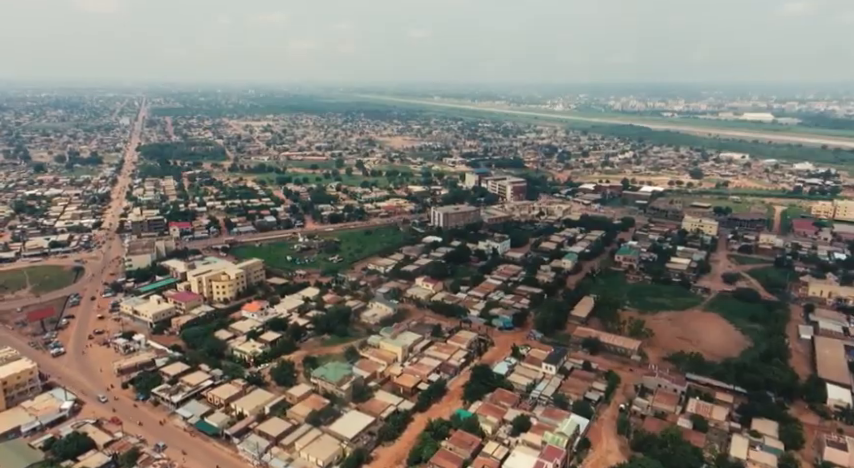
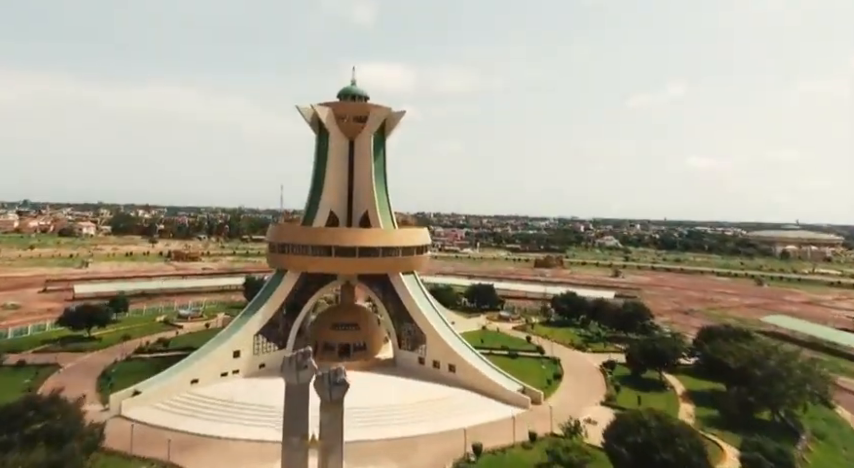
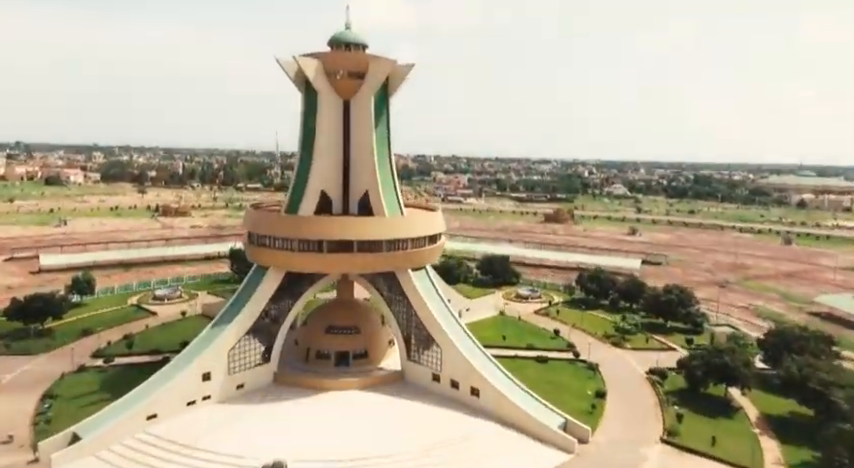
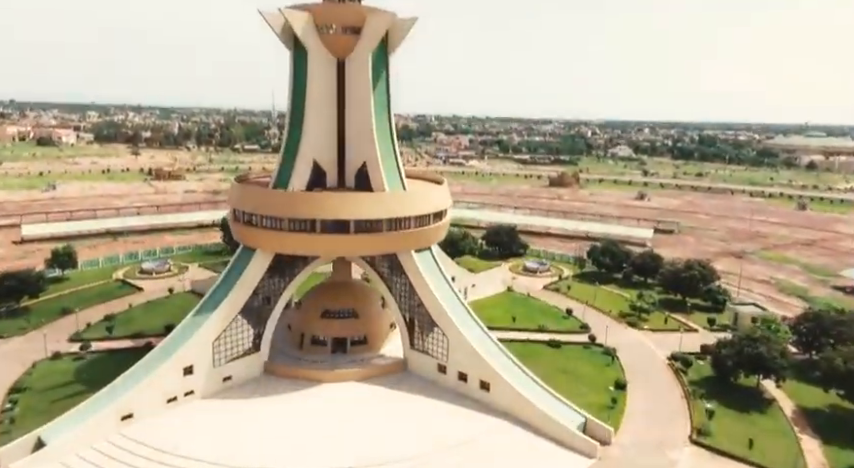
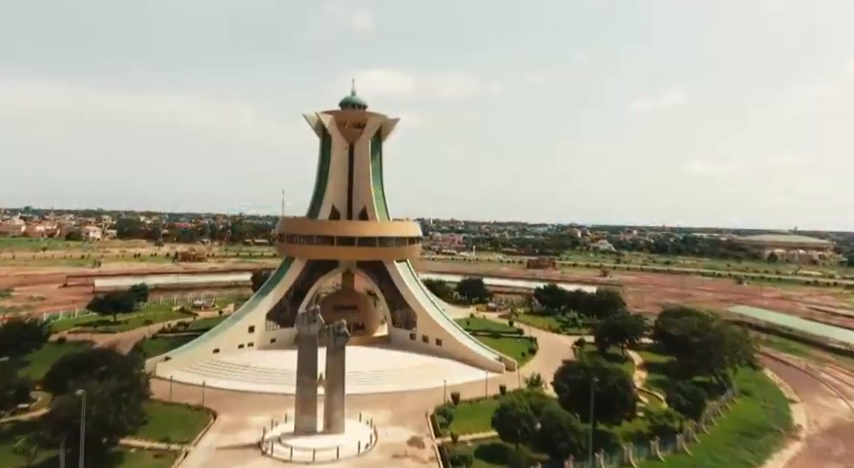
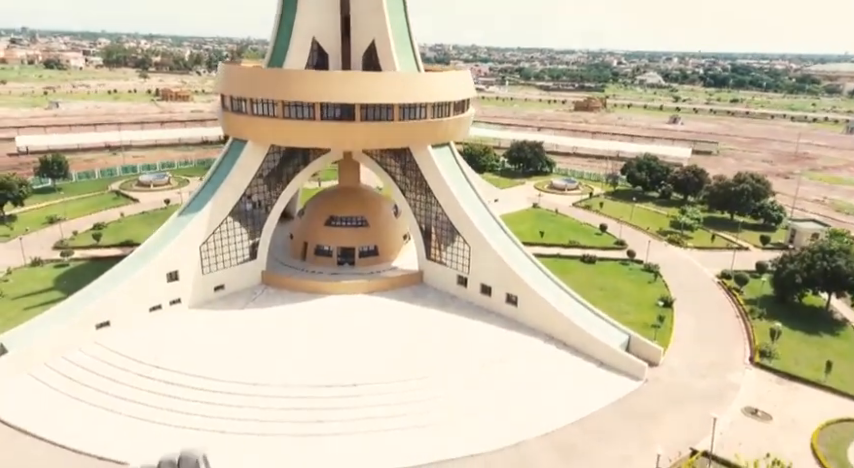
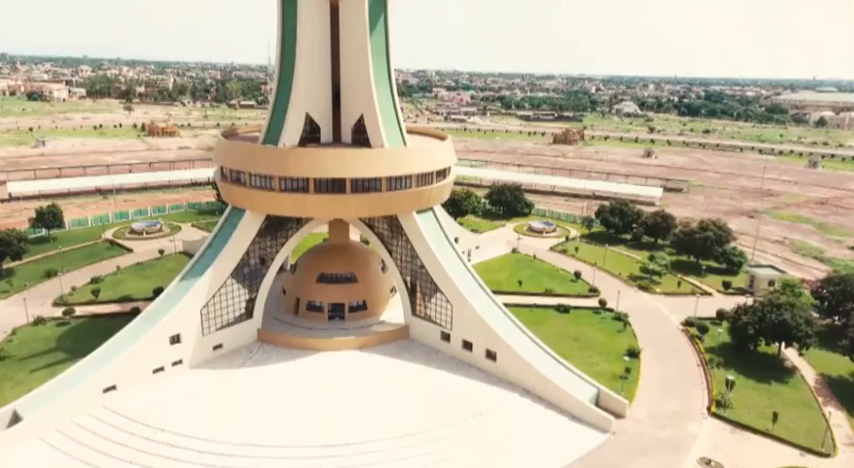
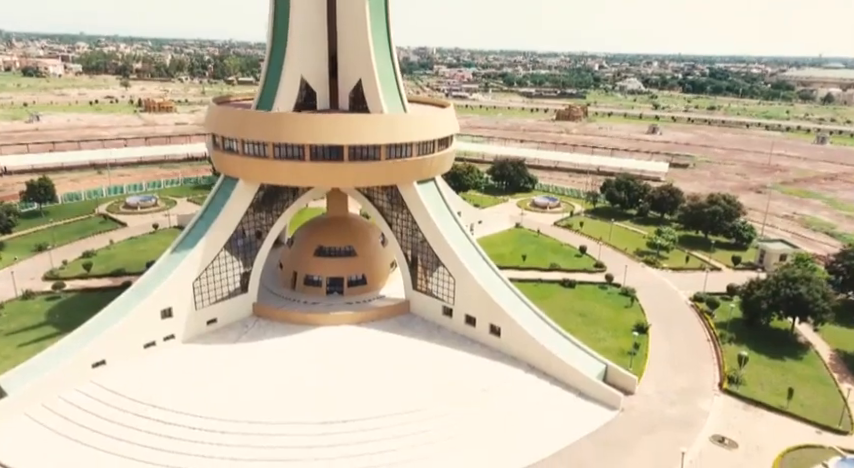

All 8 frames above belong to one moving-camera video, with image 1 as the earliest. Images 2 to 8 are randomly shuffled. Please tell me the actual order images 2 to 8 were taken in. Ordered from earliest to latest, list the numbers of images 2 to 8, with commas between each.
5, 2, 3, 4, 7, 8, 6
